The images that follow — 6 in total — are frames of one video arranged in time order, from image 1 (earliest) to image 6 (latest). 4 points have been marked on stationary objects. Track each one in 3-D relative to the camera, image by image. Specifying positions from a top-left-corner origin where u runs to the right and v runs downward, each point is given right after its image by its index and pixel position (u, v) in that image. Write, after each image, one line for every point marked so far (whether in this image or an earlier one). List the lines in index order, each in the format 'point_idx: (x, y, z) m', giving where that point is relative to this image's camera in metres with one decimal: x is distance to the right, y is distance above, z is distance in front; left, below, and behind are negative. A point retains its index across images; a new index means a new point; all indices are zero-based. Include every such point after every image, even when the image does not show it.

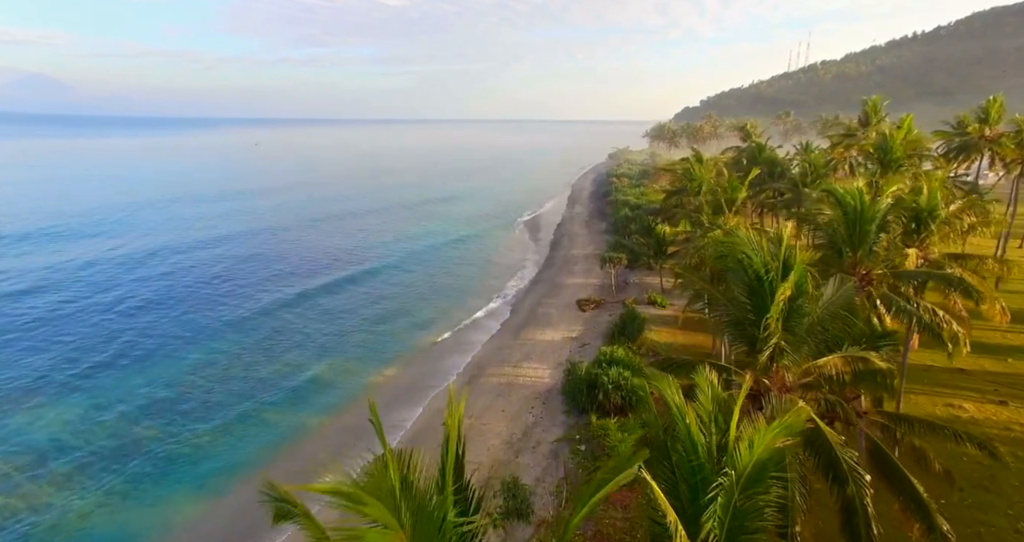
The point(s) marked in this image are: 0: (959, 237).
0: (+13.5, +1.0, +16.8) m
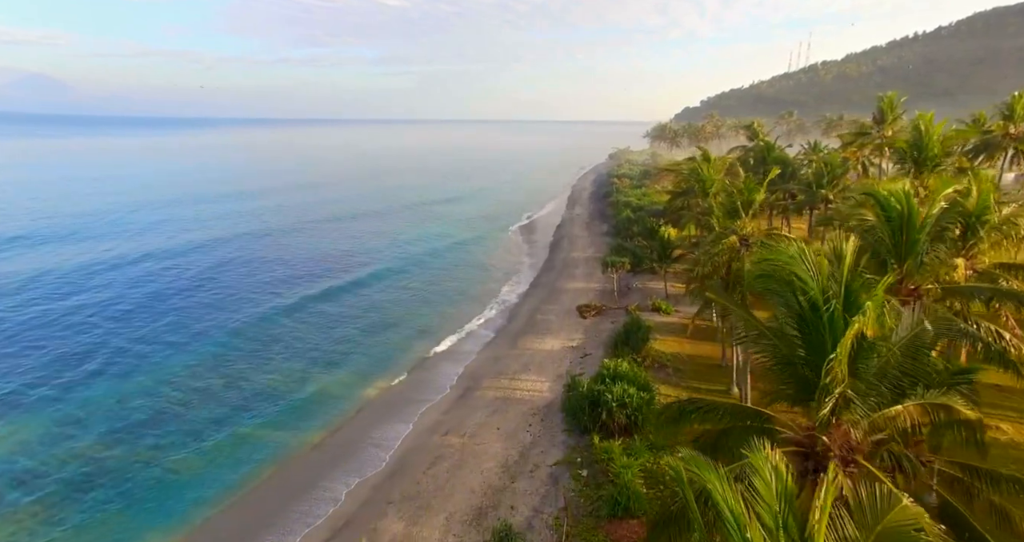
0: (+13.3, +0.7, +14.9) m
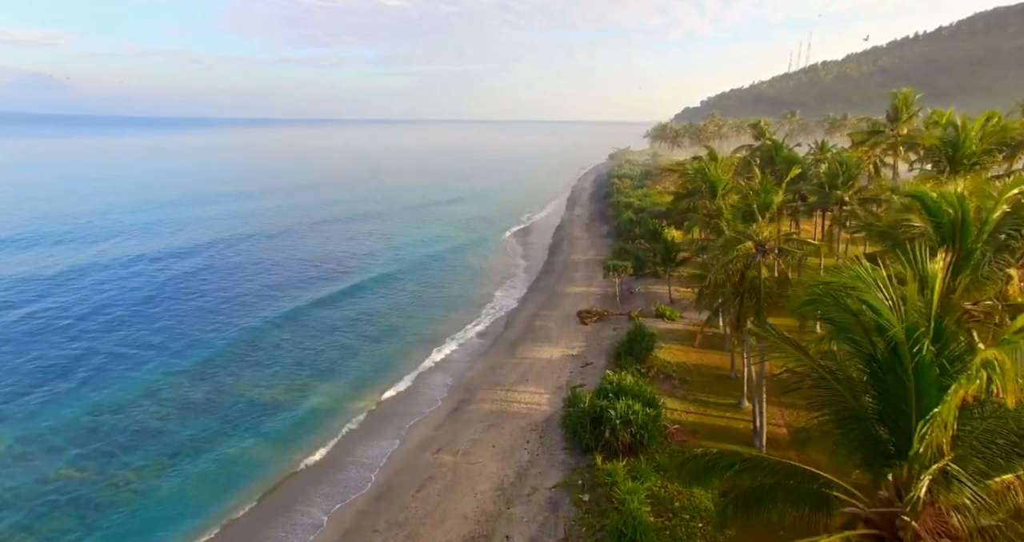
0: (+13.1, +0.4, +13.4) m
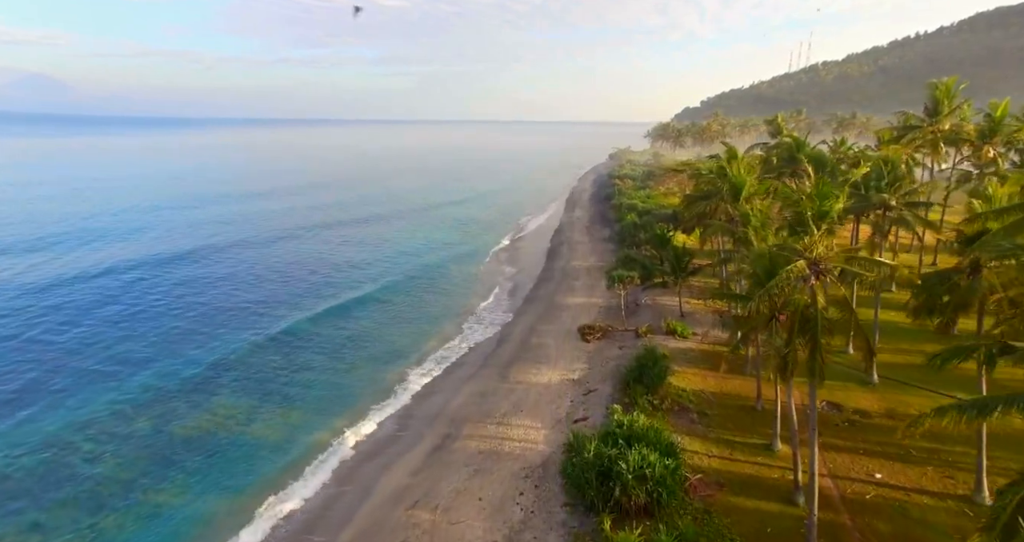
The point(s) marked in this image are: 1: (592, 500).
0: (+12.8, -0.2, +9.7) m
1: (+2.4, -7.0, +17.1) m
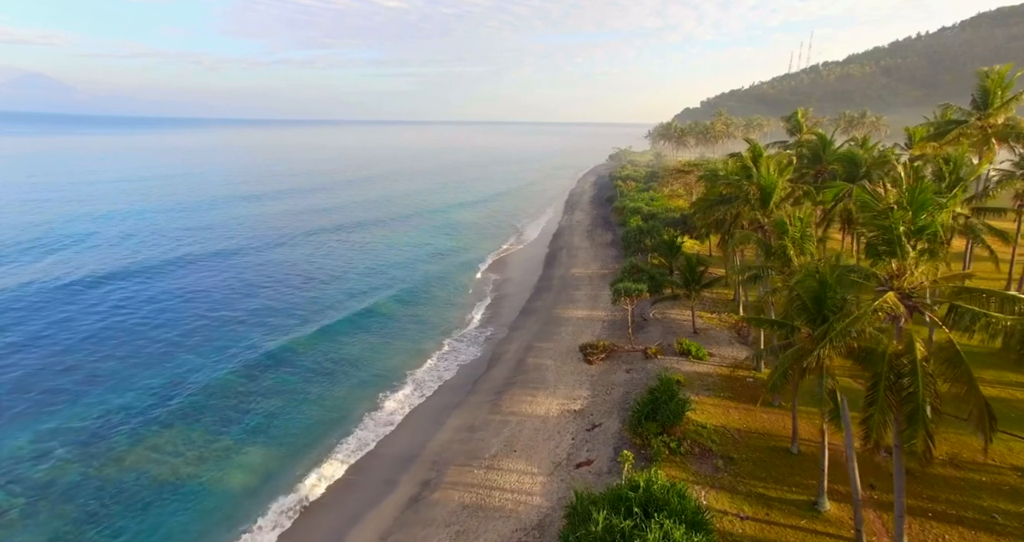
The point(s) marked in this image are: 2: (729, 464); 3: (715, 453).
0: (+12.5, -0.9, +6.2) m
1: (+2.1, -7.7, +13.5) m
2: (+7.4, -6.6, +19.0) m
3: (+7.1, -6.4, +19.5) m
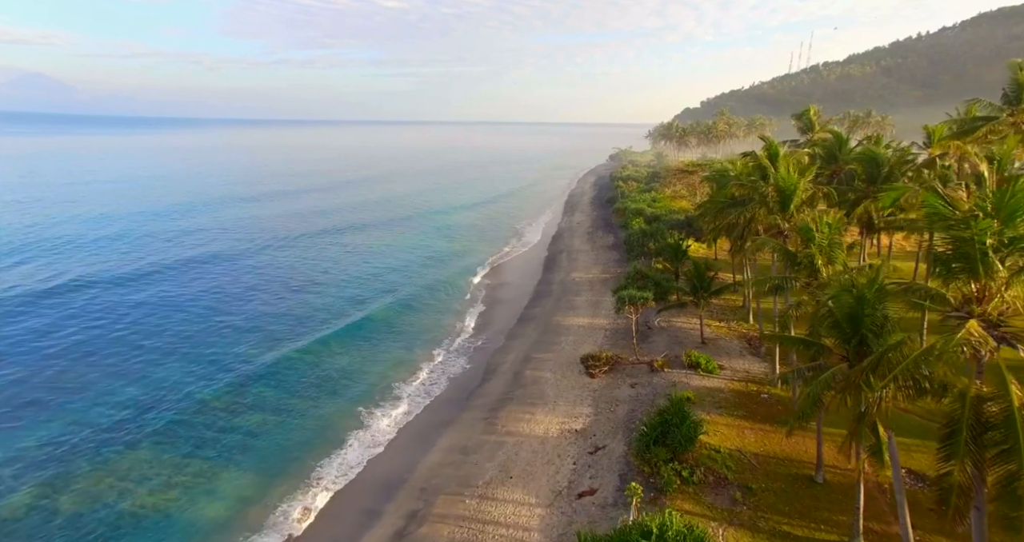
0: (+12.4, -1.2, +4.3) m
1: (+2.0, -8.0, +11.6) m
2: (+7.3, -6.9, +17.1) m
3: (+7.0, -6.7, +17.7) m
